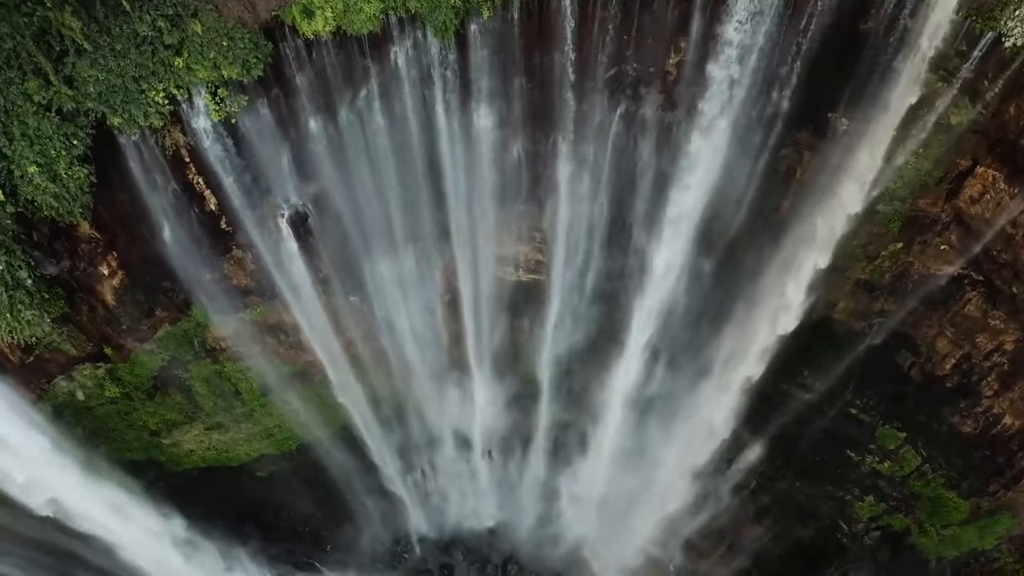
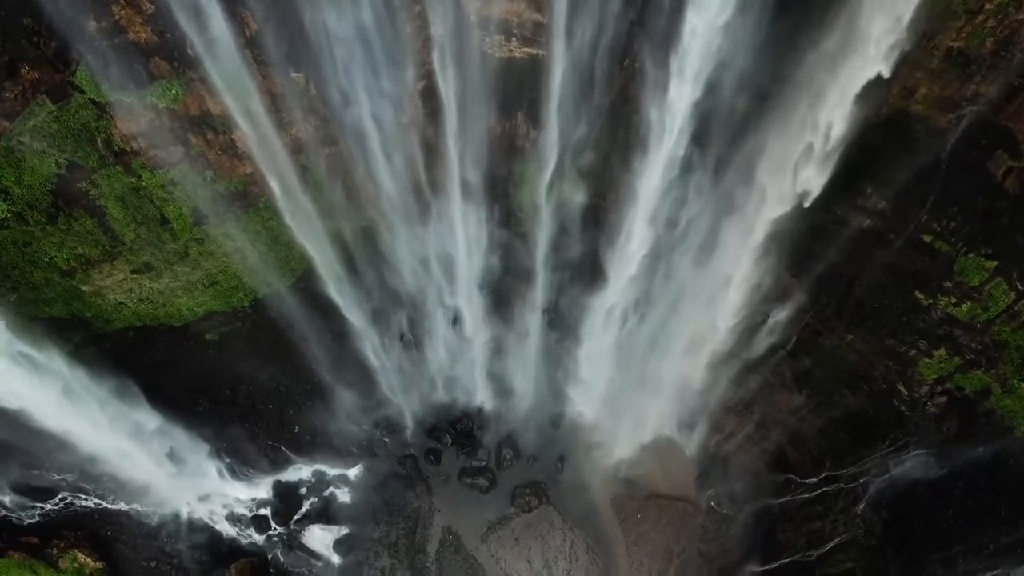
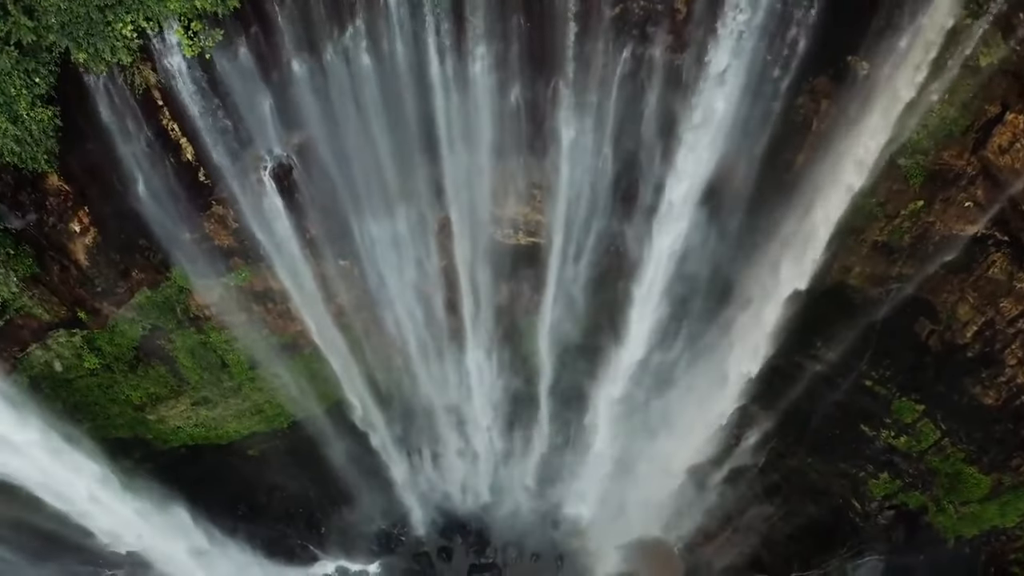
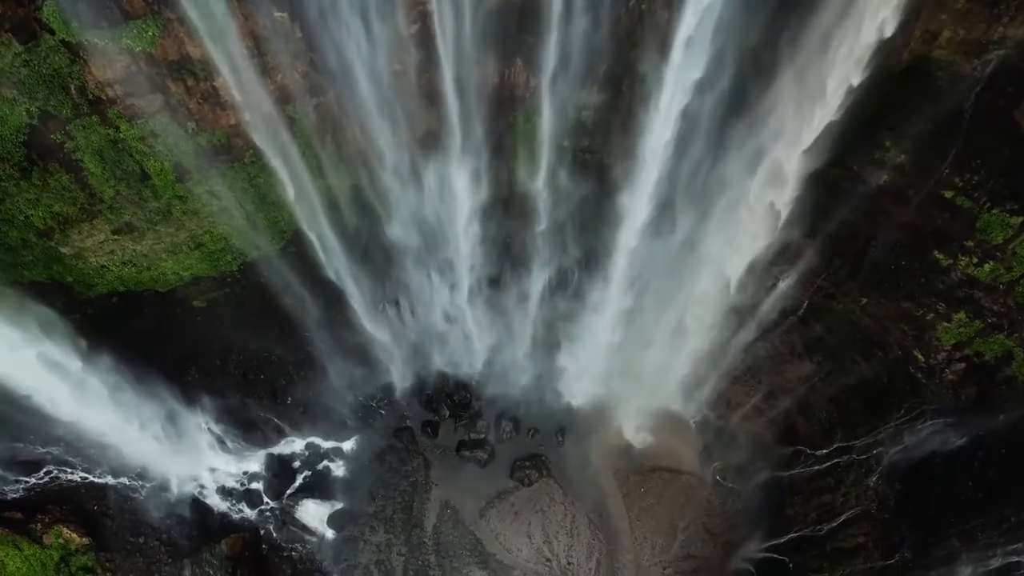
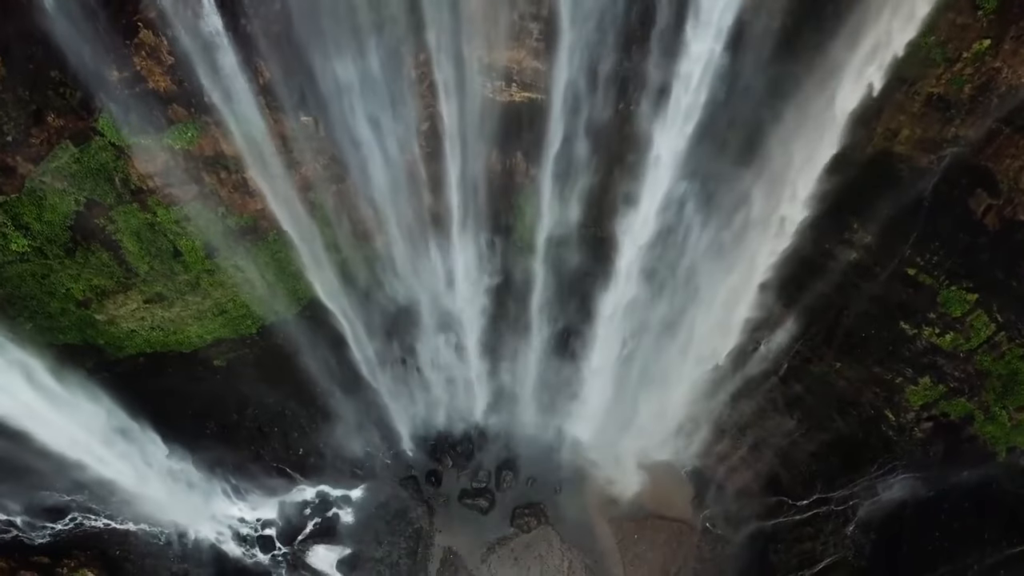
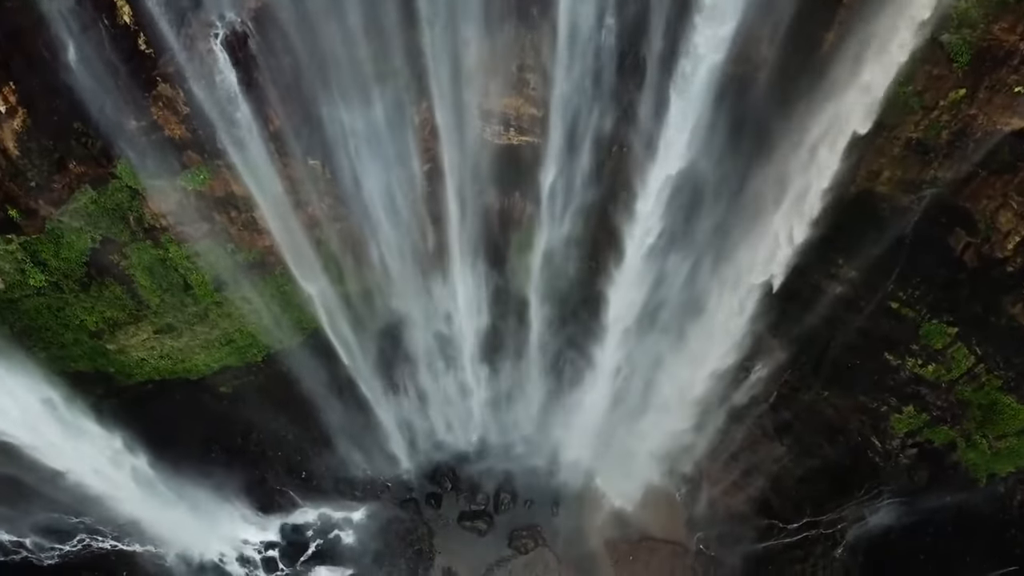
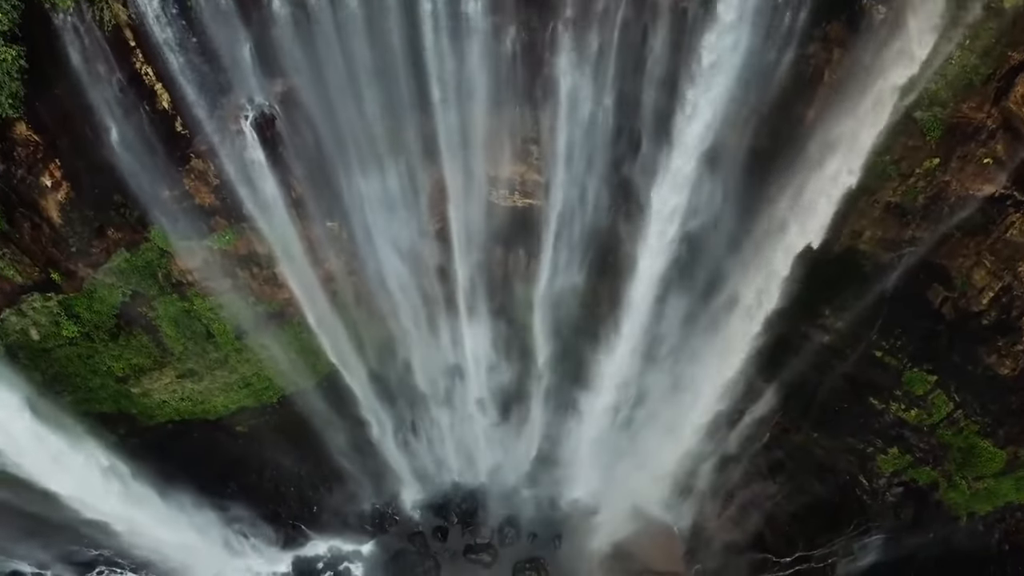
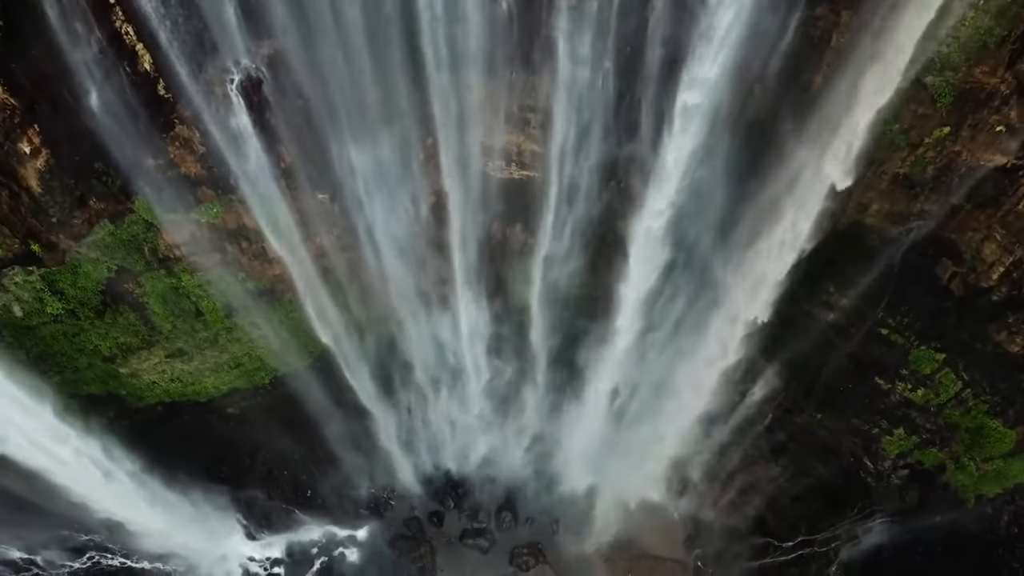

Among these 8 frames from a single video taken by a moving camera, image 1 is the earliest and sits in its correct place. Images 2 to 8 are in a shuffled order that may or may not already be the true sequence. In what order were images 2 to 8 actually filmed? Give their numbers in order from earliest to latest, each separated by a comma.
3, 7, 8, 6, 5, 2, 4
